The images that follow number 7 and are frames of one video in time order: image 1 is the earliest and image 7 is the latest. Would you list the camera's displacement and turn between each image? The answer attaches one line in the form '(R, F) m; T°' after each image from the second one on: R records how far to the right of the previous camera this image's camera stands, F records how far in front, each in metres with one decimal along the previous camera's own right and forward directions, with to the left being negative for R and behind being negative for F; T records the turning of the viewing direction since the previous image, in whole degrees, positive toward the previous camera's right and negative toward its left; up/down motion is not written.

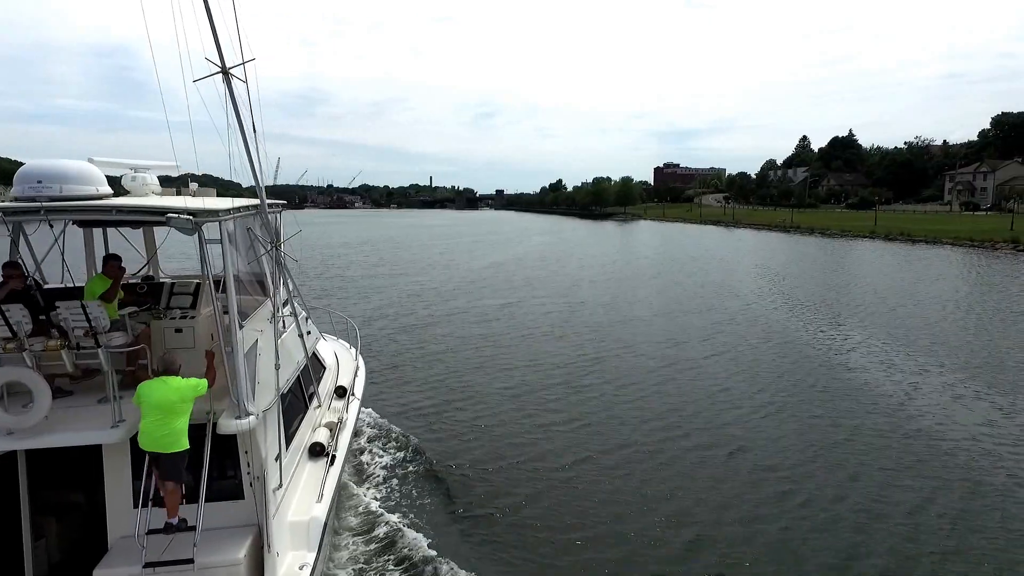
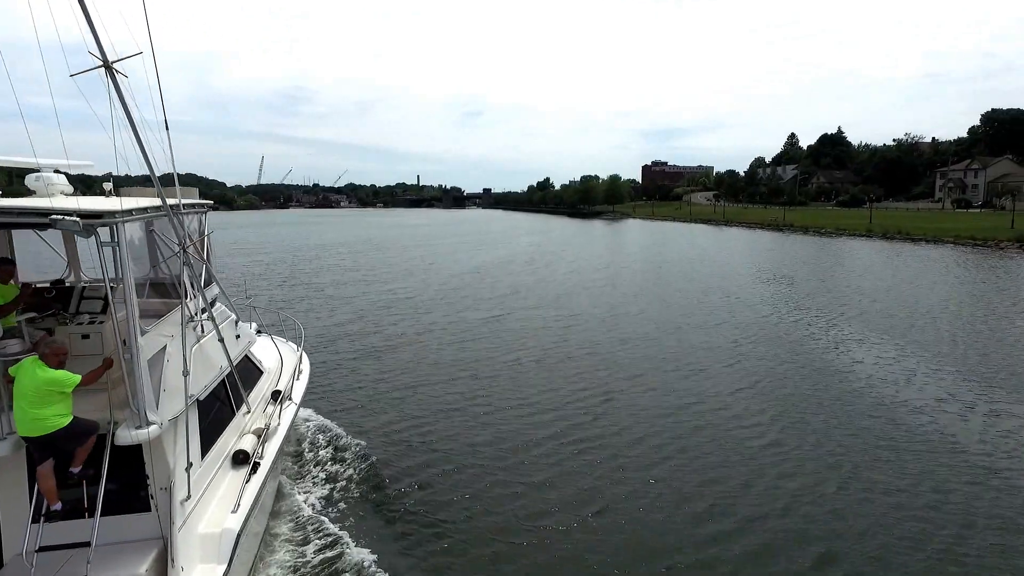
(+0.1, +2.0) m; +1°
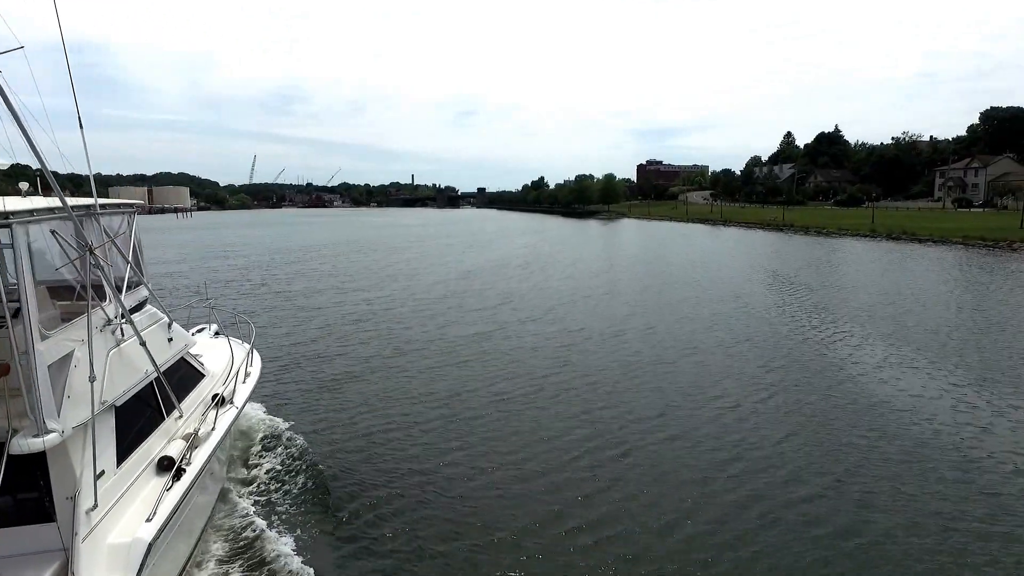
(+0.1, +1.8) m; 0°
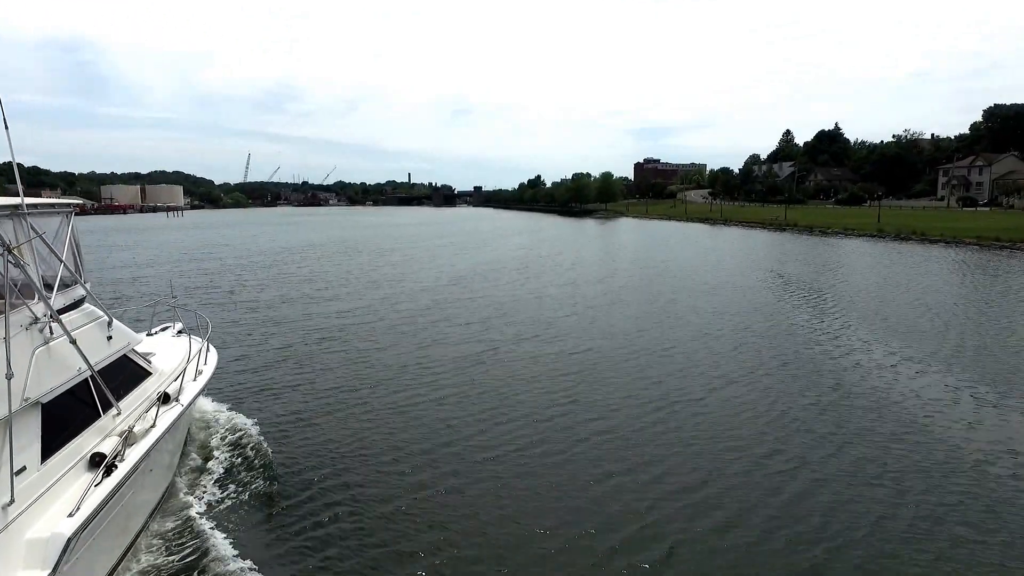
(+0.1, +1.9) m; 0°
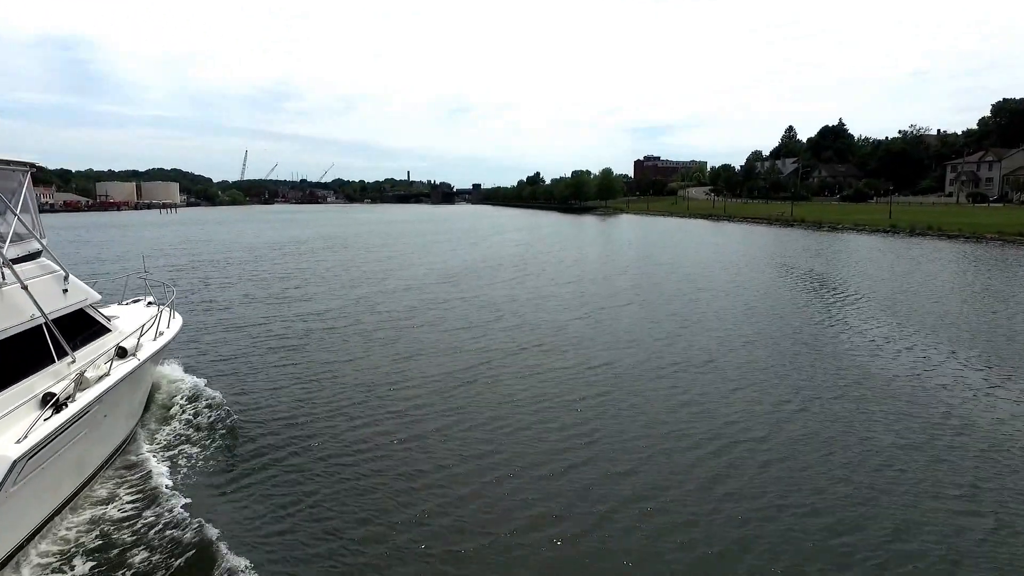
(0.0, +2.1) m; 0°
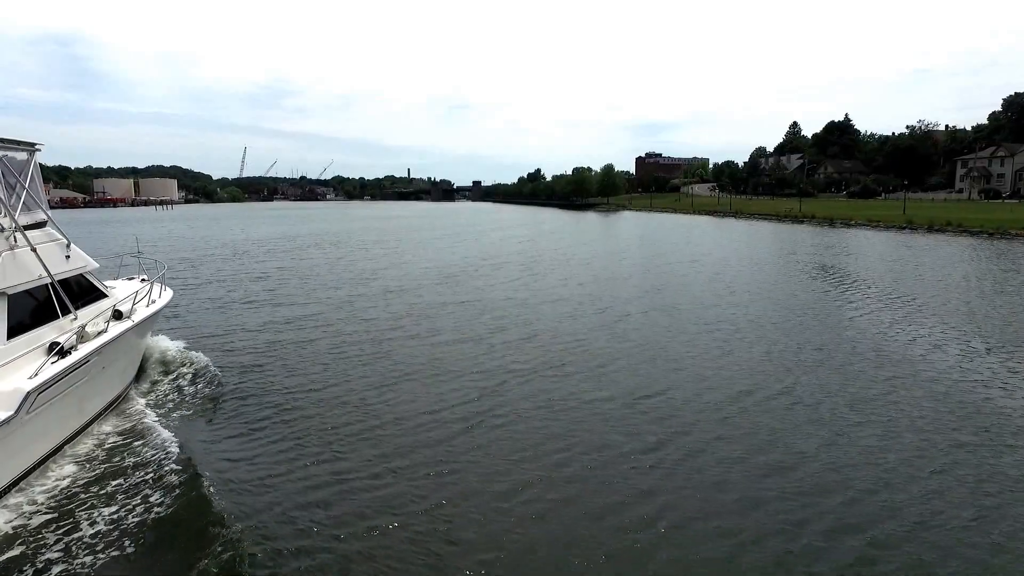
(-0.1, +1.9) m; 0°
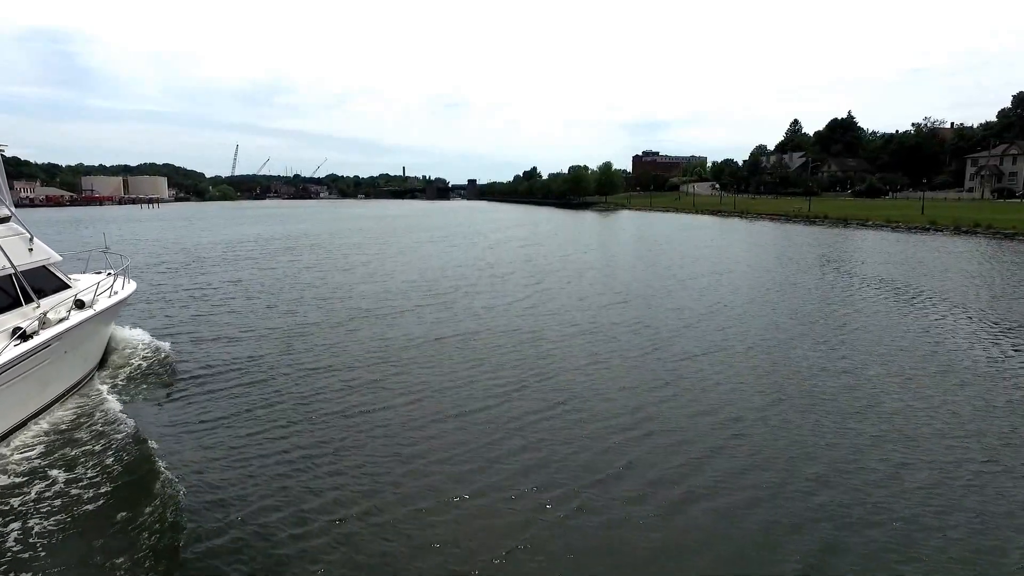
(-0.2, +3.1) m; 0°
